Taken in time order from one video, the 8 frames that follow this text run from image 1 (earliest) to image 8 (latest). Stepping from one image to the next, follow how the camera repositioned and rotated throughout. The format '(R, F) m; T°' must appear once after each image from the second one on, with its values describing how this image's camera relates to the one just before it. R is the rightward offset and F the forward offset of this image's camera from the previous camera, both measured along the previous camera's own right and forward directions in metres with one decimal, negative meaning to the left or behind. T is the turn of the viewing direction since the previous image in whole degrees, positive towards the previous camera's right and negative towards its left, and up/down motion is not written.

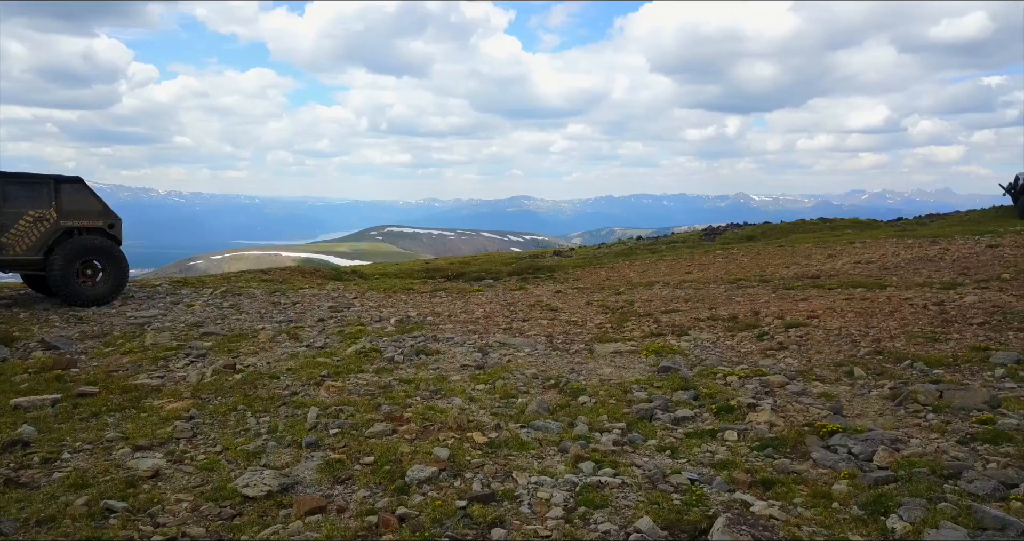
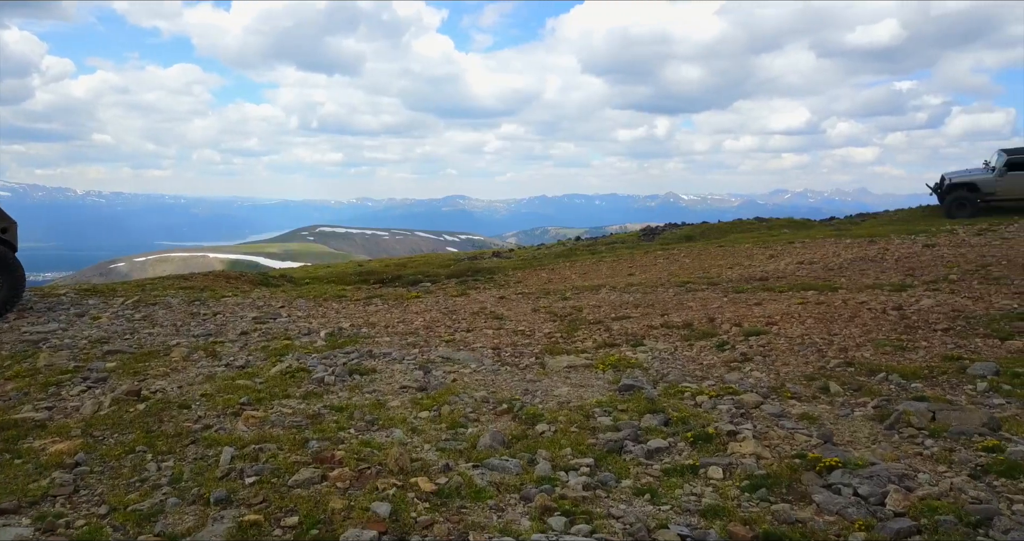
(-0.1, +1.1) m; +5°
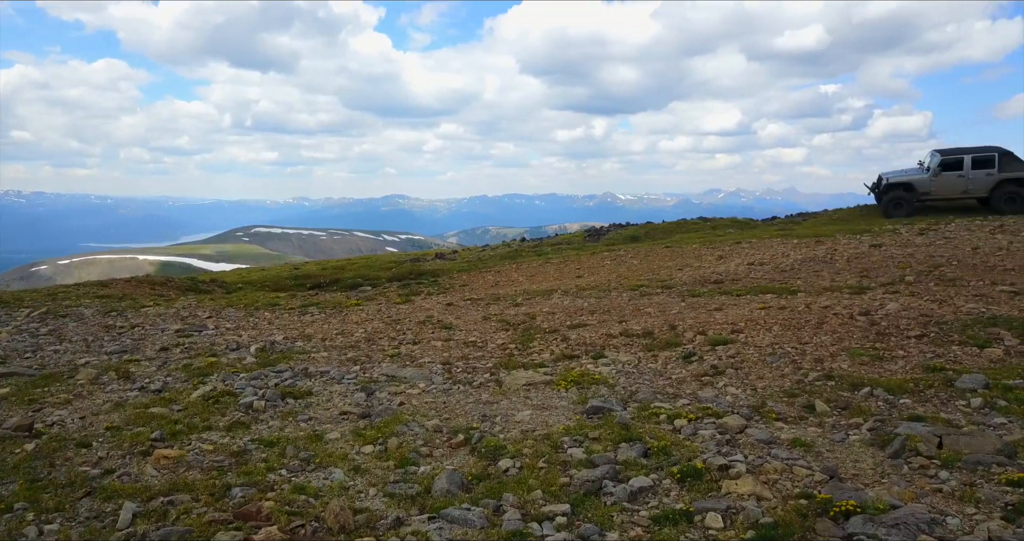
(-0.2, +1.1) m; +4°
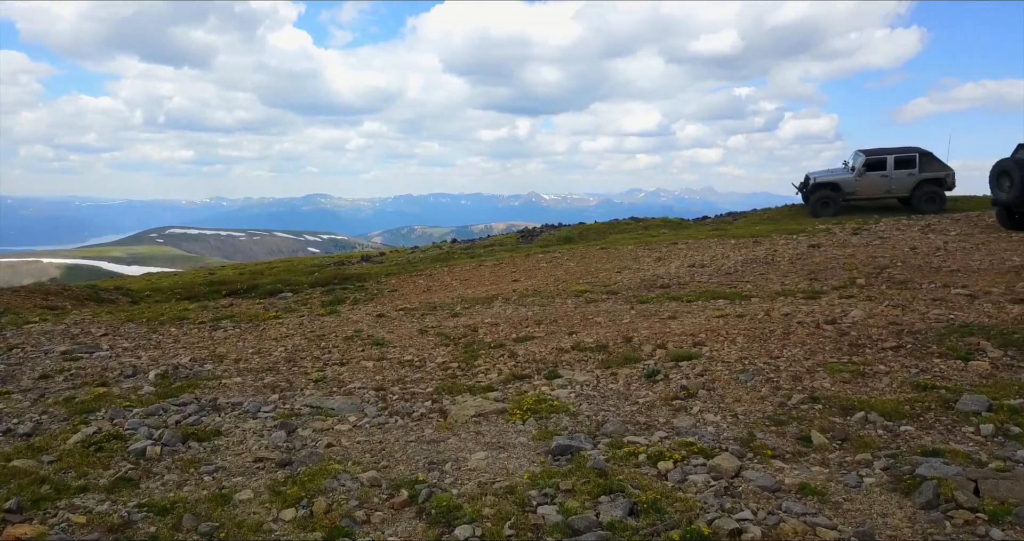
(-0.2, +1.4) m; +6°
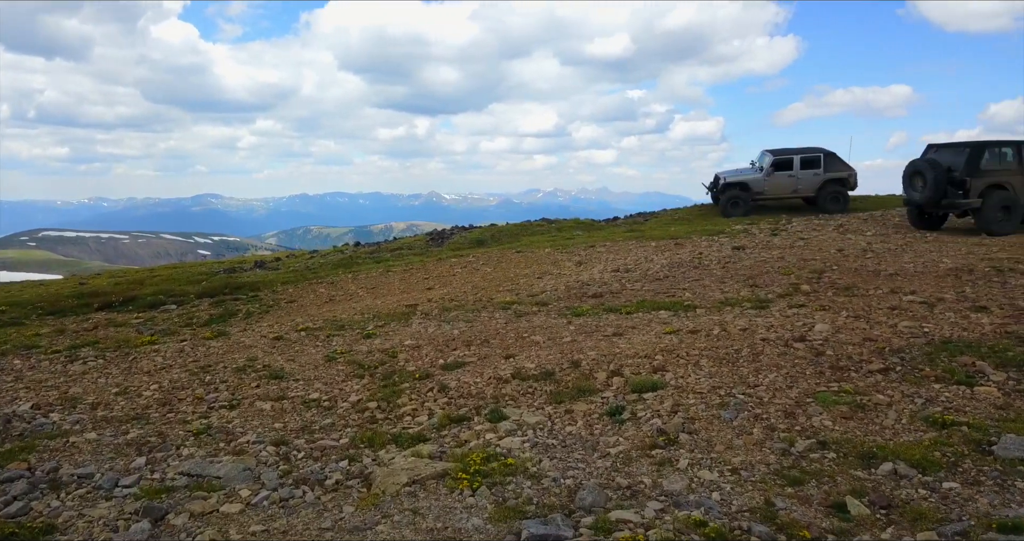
(-0.4, +2.0) m; +7°
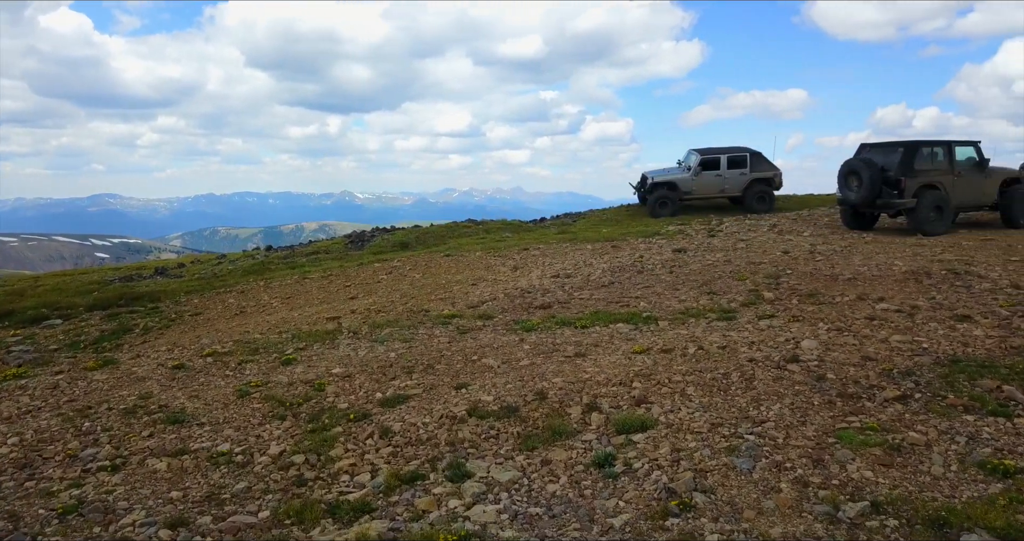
(-0.4, +1.8) m; +6°
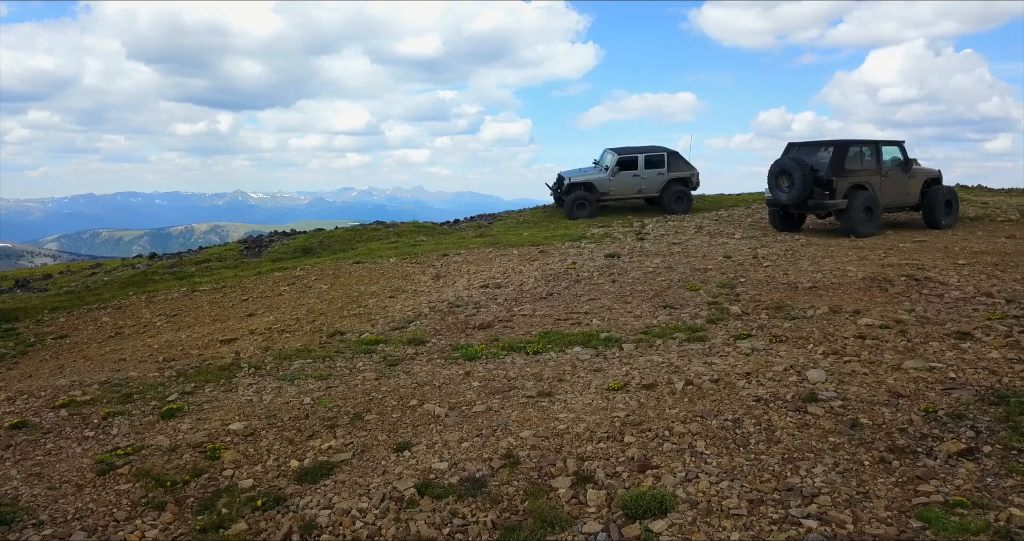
(-0.5, +2.2) m; +7°
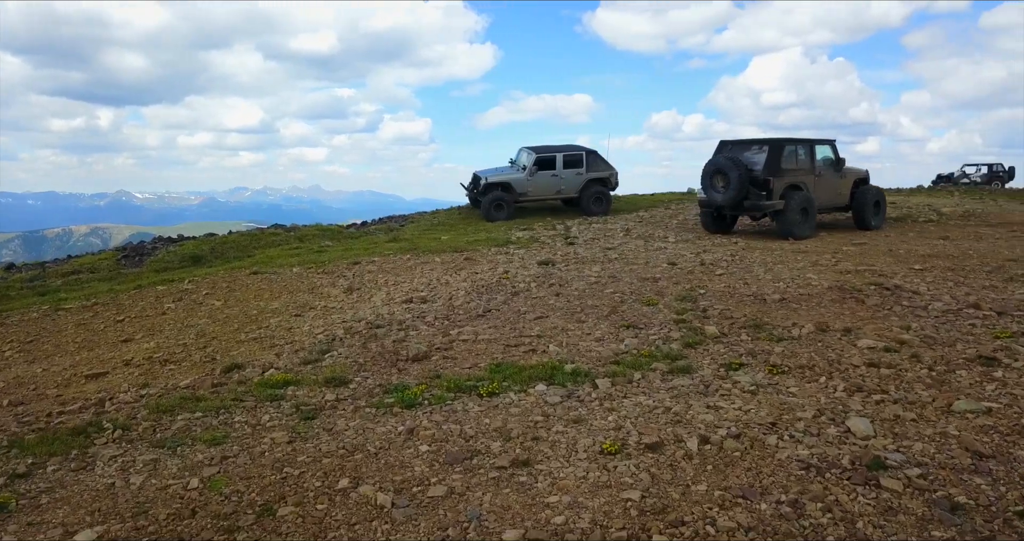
(-0.6, +2.3) m; +7°
